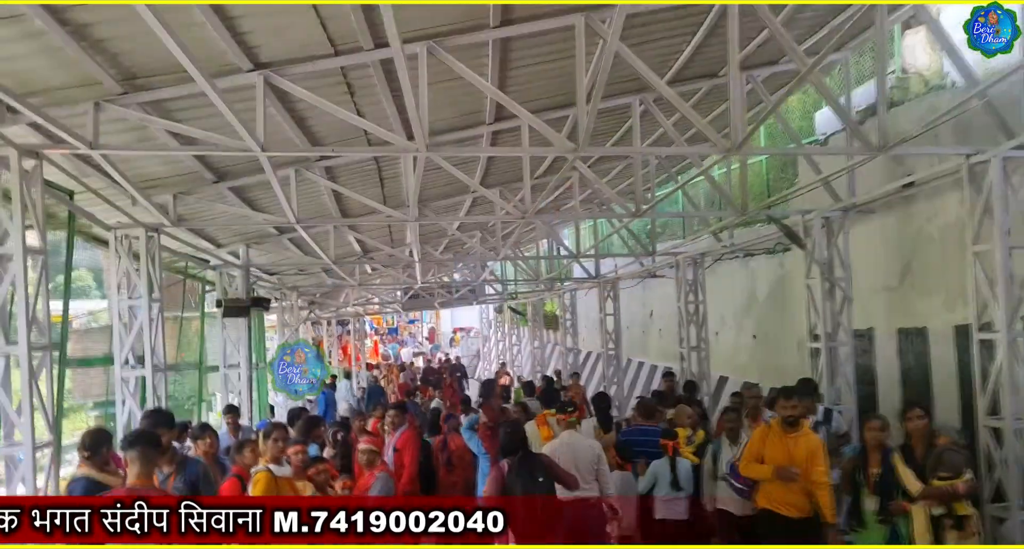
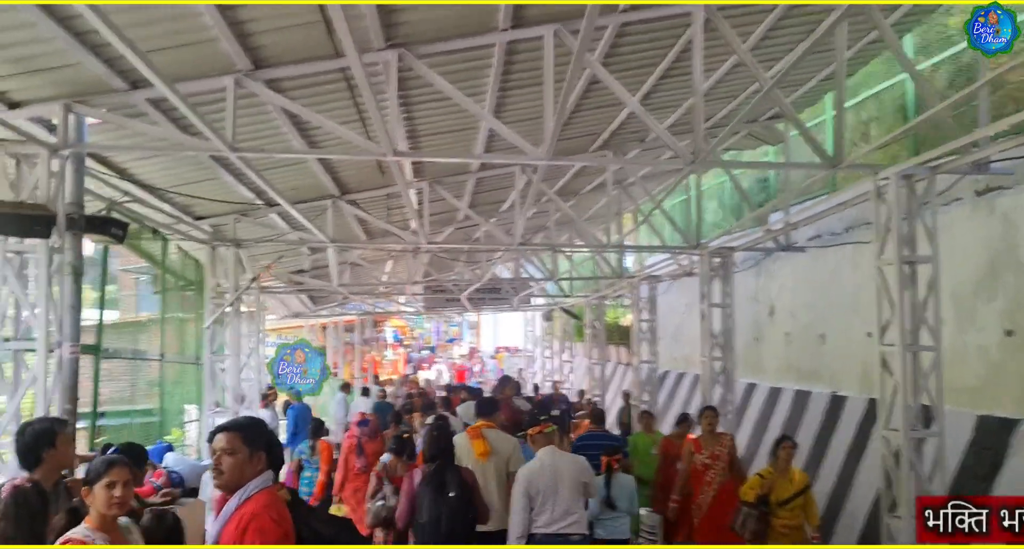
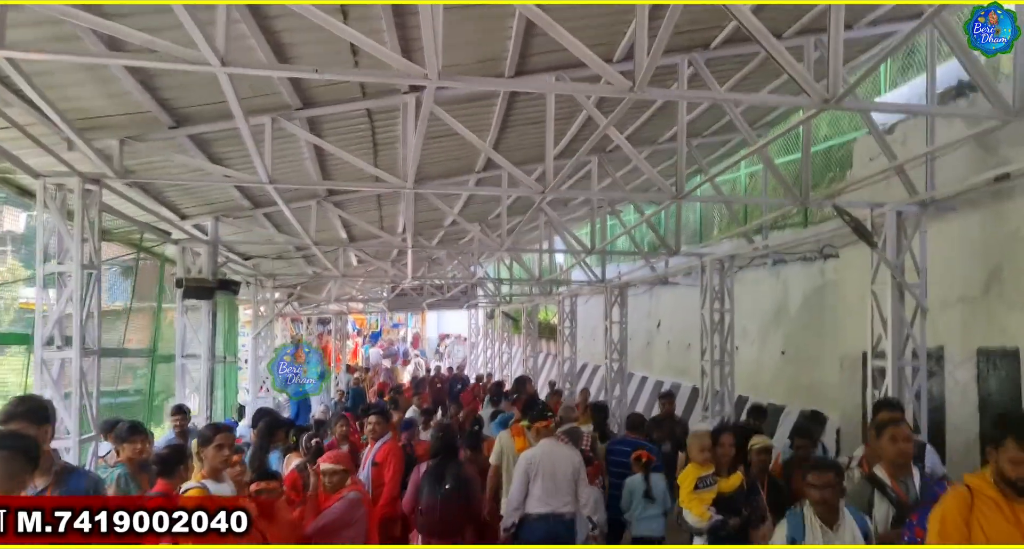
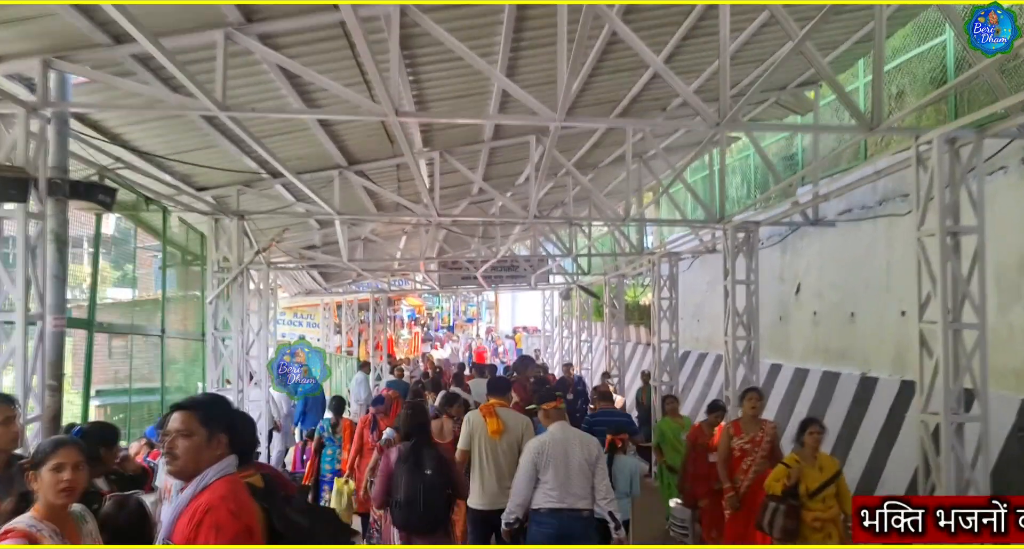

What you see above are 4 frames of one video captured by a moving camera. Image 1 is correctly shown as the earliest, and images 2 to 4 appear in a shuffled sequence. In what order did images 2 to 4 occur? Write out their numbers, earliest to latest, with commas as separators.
3, 2, 4
